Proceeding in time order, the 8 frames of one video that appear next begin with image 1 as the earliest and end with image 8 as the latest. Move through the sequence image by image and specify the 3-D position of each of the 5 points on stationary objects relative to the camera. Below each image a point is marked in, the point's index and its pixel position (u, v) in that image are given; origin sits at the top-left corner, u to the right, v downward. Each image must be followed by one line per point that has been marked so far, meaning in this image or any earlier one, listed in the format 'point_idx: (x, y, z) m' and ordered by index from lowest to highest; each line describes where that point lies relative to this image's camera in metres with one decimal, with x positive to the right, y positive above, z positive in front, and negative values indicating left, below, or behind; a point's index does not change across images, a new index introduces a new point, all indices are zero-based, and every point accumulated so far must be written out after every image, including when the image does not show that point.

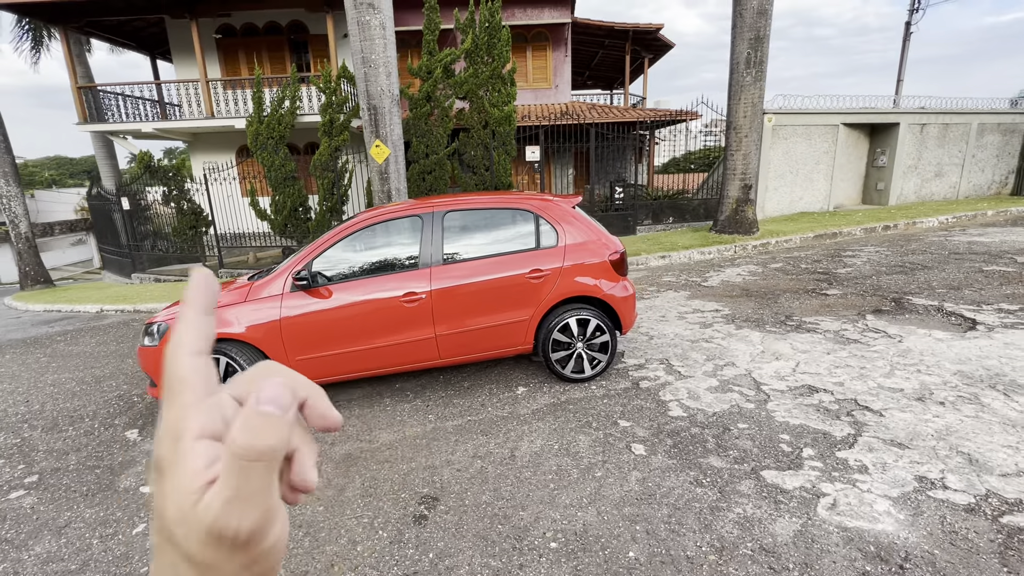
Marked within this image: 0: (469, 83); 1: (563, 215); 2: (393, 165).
0: (-1.0, +4.9, +11.1) m
1: (+0.4, +0.6, +3.8) m
2: (-1.9, +2.0, +7.6) m
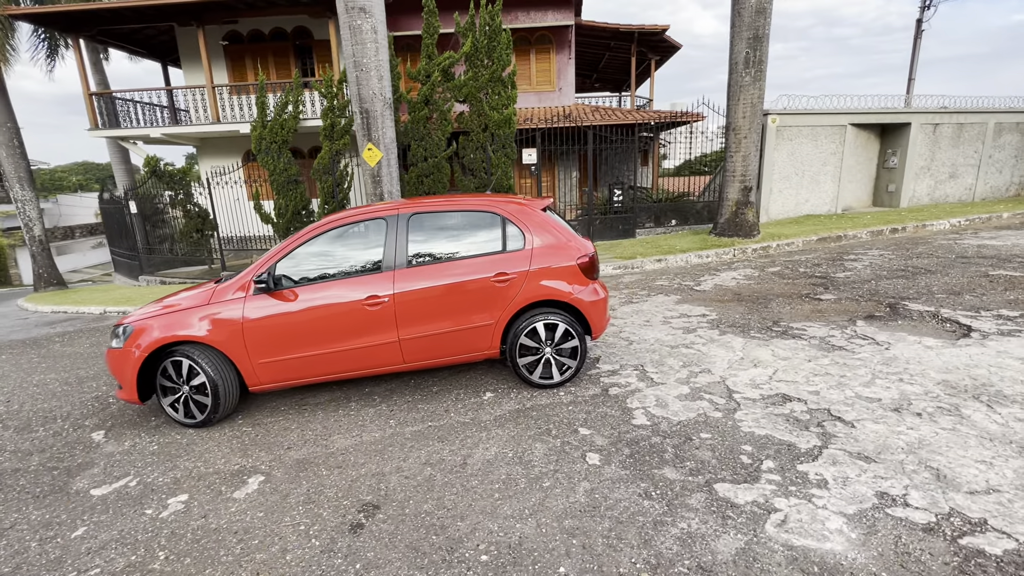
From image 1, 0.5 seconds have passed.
0: (-1.0, +4.8, +11.1) m
1: (+0.1, +0.6, +3.7) m
2: (-2.1, +2.0, +7.7) m
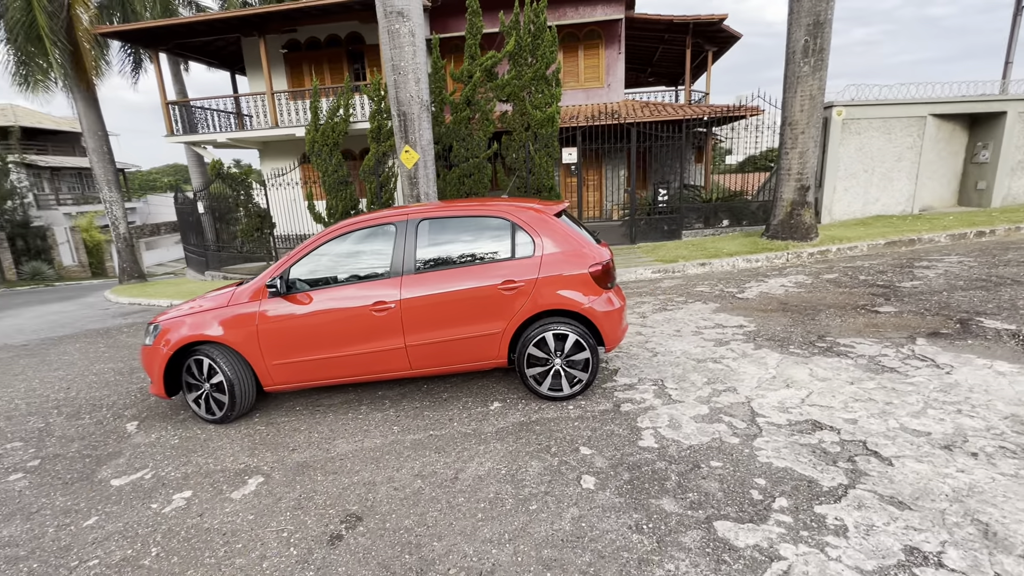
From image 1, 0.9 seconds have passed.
0: (0.0, +4.8, +11.0) m
1: (+0.2, +0.5, +3.6) m
2: (-1.5, +1.9, +7.7) m
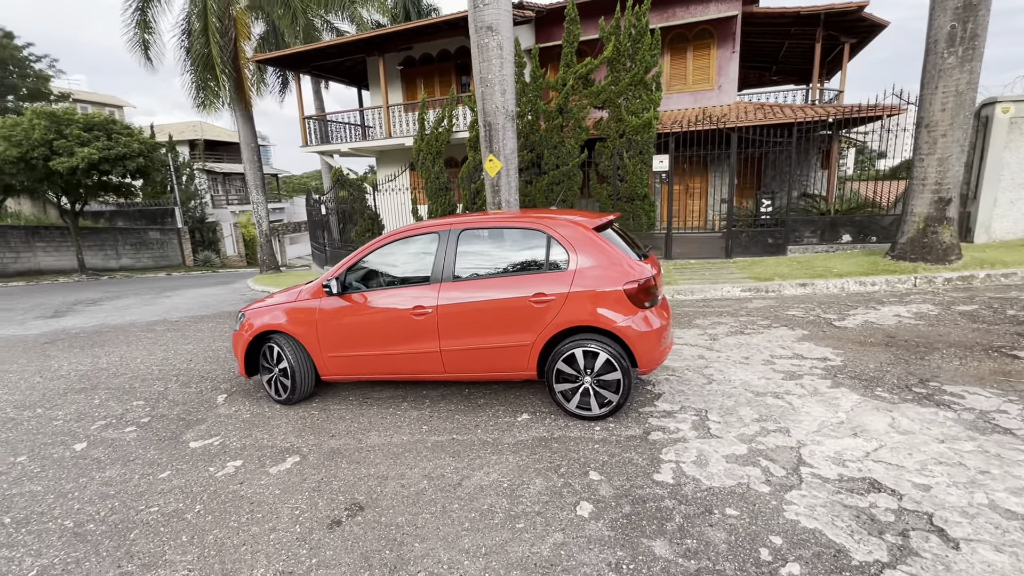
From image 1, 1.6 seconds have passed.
0: (+2.2, +4.5, +10.8) m
1: (+0.5, +0.4, +3.5) m
2: (-0.1, +1.9, +7.9) m
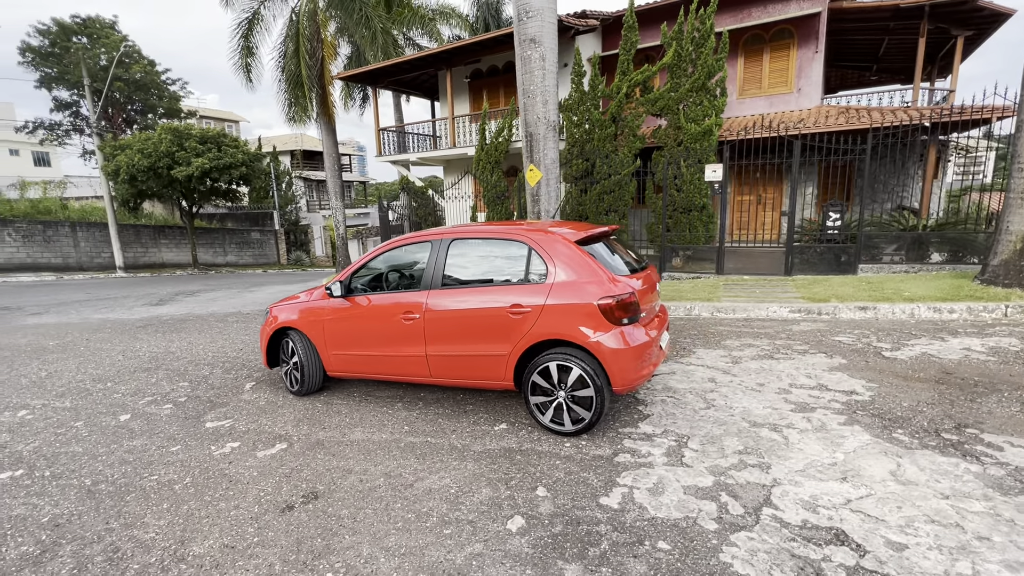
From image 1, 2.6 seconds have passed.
0: (+3.4, +4.2, +10.5) m
1: (+0.4, +0.3, +3.5) m
2: (+0.6, +1.7, +8.0) m
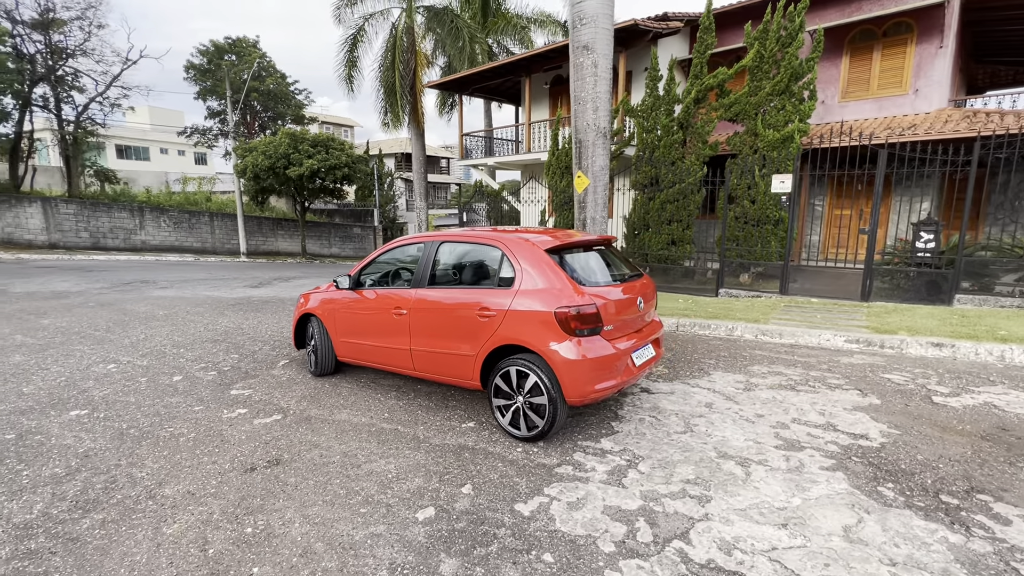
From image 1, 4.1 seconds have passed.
0: (+4.8, +3.9, +9.8) m
1: (+0.2, +0.2, +3.5) m
2: (+1.3, +1.6, +7.9) m
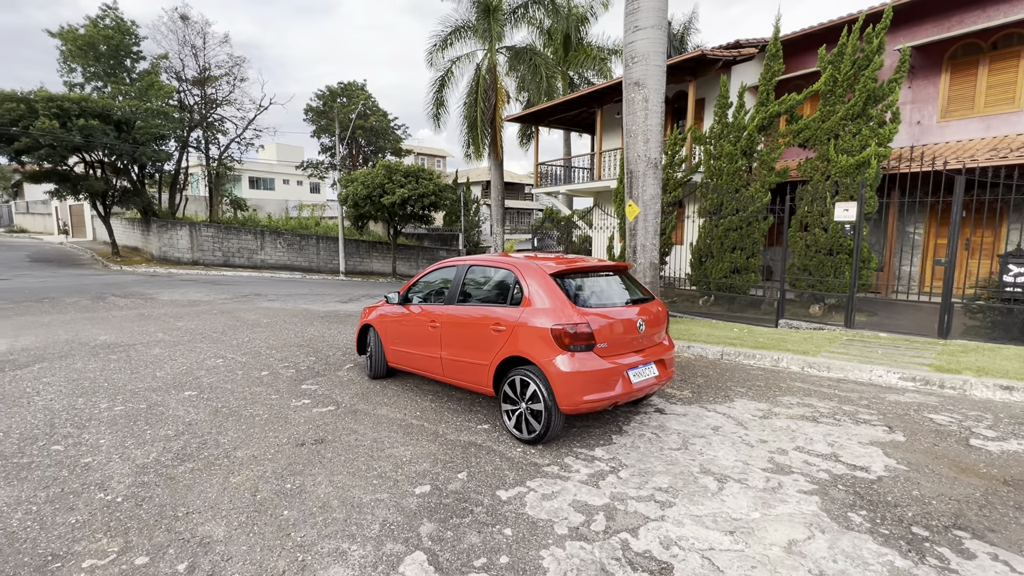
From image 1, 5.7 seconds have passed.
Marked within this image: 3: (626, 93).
0: (+6.1, +3.2, +9.5) m
1: (+0.3, +0.1, +4.0) m
2: (+2.2, +1.1, +8.1) m
3: (+2.0, +3.3, +8.1) m
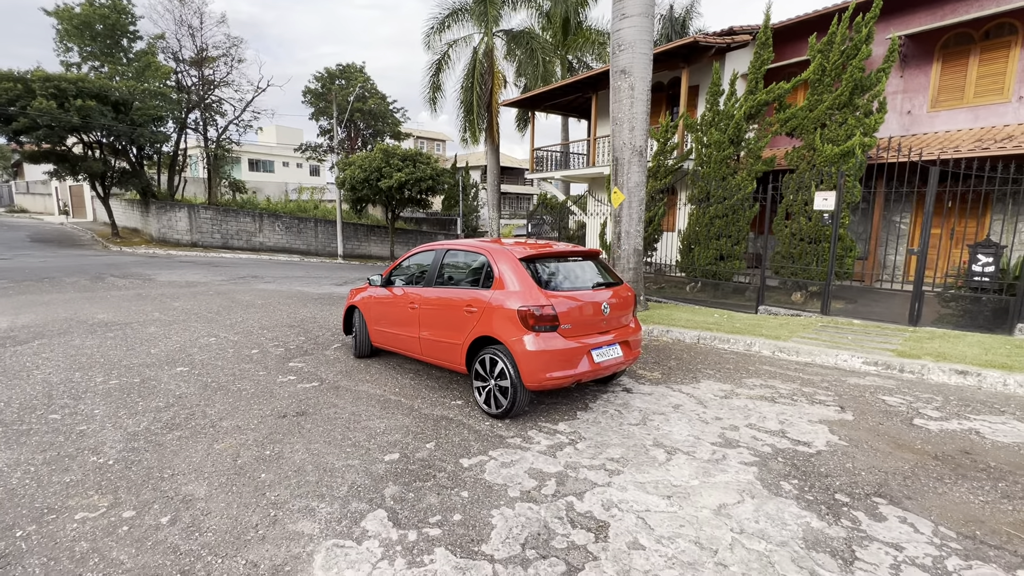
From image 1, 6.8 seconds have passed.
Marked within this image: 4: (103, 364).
0: (+5.9, +3.5, +9.6) m
1: (0.0, +0.2, +4.2) m
2: (+2.0, +1.4, +8.3) m
3: (+1.8, +3.6, +8.1) m
4: (-4.8, -0.9, +5.5) m
